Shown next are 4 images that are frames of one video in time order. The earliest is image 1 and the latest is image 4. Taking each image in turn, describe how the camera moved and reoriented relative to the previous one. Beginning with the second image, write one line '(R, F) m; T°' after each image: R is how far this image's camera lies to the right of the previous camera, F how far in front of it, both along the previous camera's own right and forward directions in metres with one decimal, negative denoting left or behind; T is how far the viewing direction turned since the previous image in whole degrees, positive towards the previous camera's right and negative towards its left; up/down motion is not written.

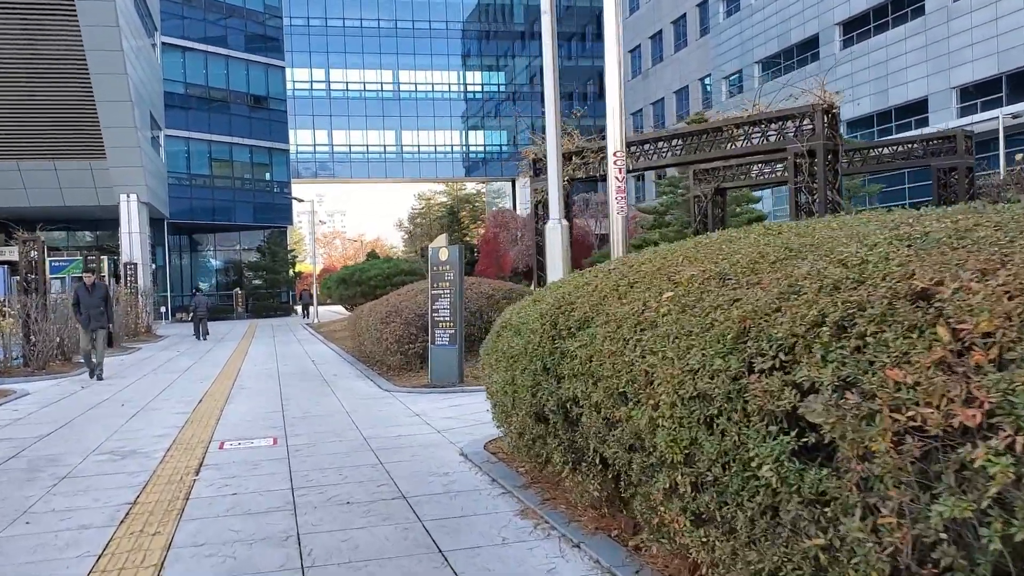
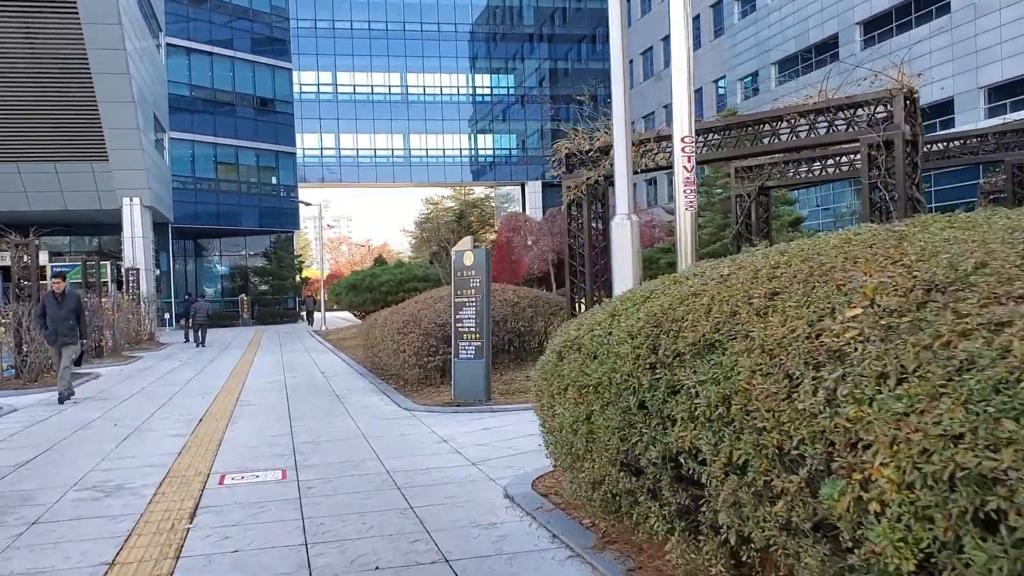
(-0.4, +1.2) m; 0°
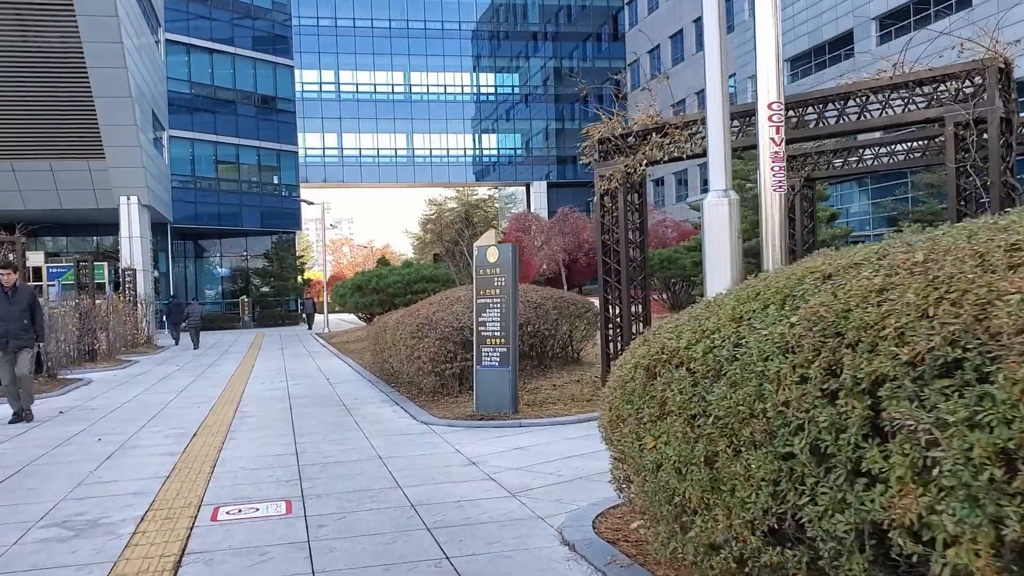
(-0.4, +1.2) m; 0°
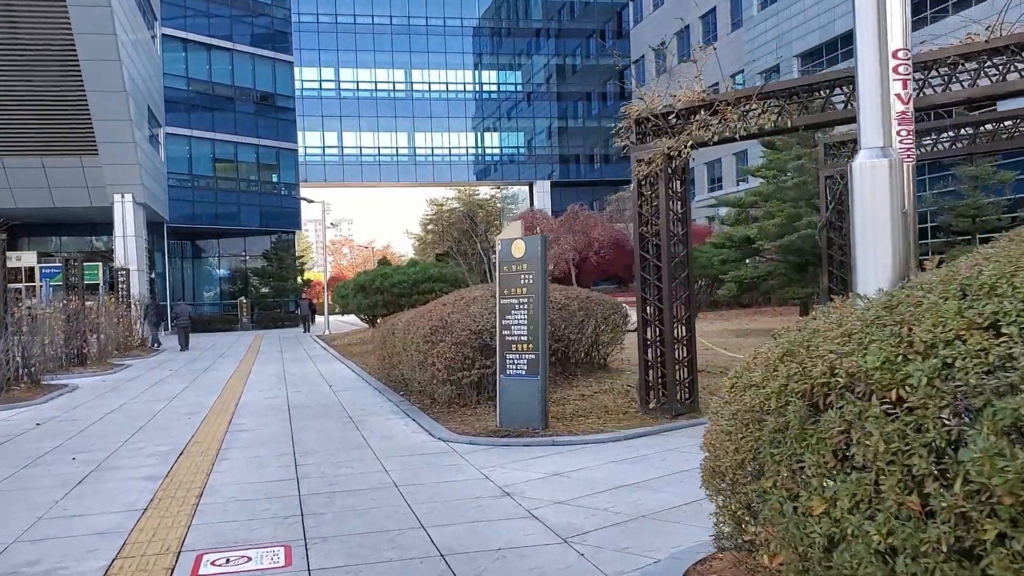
(-0.3, +1.2) m; 0°
